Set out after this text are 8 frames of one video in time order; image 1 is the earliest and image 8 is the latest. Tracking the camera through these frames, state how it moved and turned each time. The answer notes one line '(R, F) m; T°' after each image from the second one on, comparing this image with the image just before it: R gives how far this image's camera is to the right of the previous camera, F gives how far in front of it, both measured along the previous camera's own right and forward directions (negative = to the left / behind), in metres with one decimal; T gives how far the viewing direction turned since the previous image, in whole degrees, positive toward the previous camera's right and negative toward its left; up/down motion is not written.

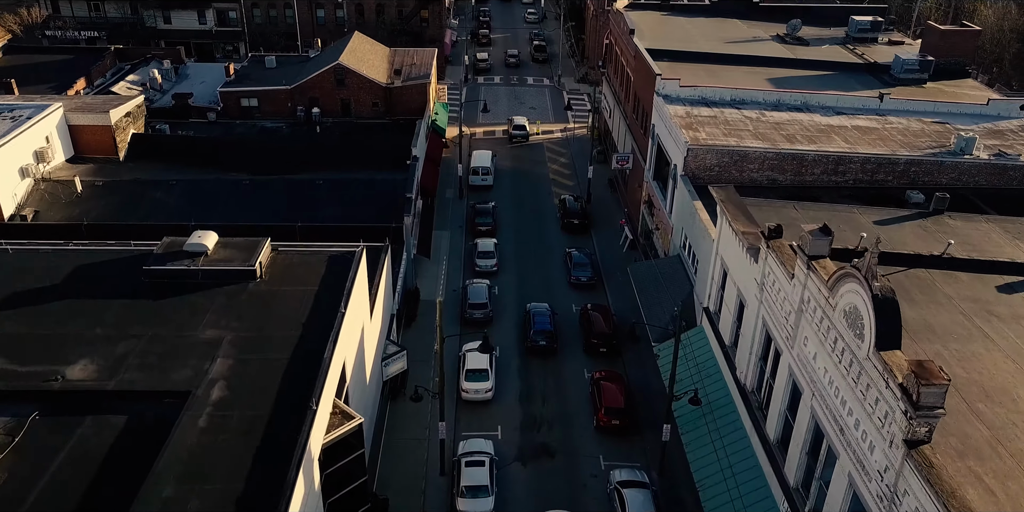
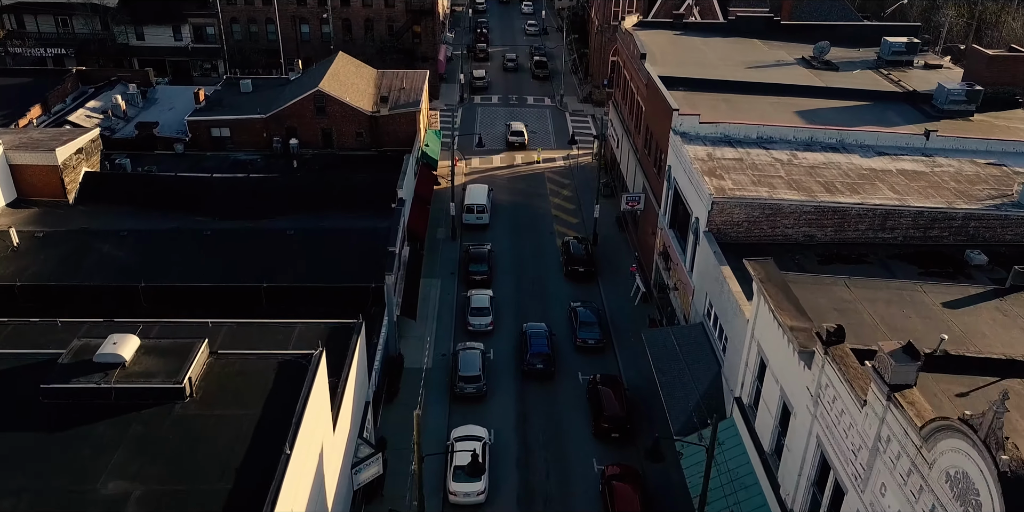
(+0.2, +6.7) m; 0°
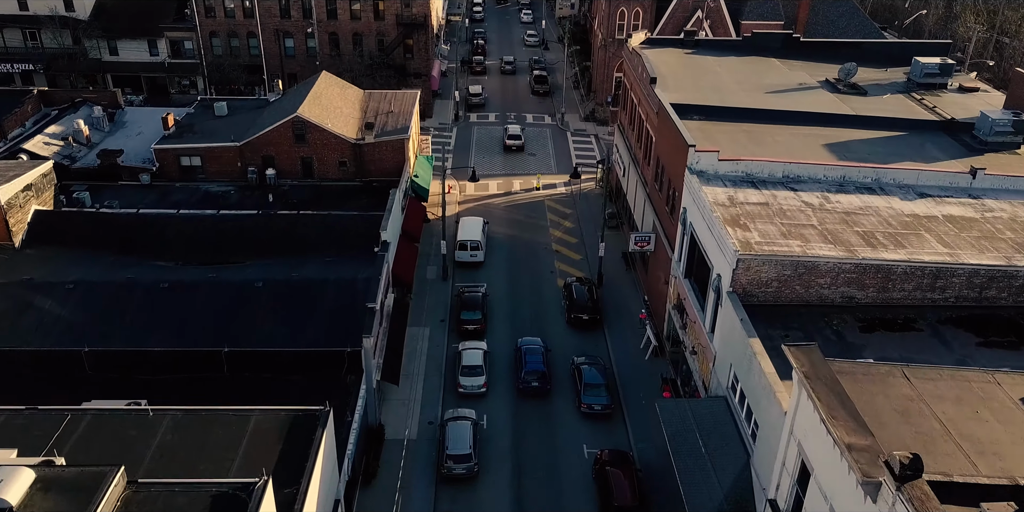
(+0.2, +5.5) m; 0°
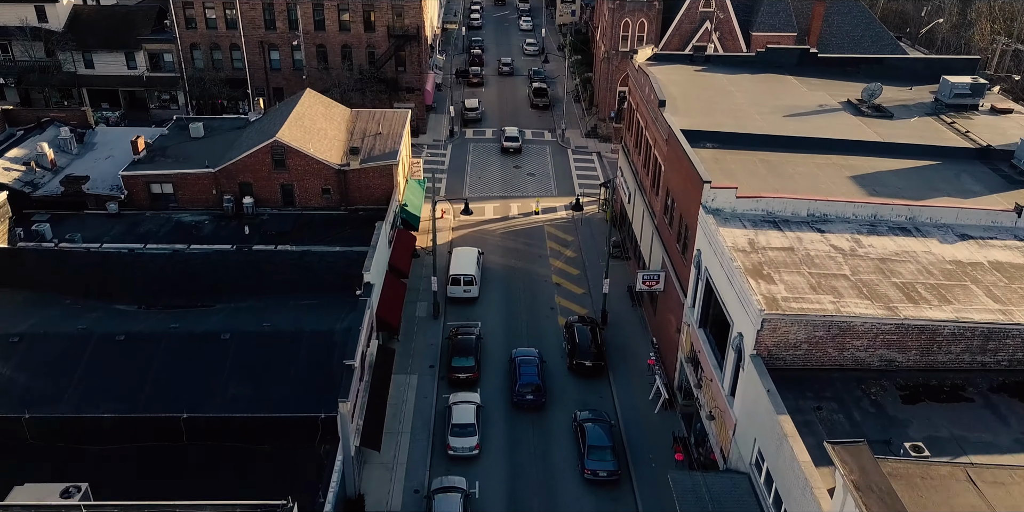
(+0.2, +4.4) m; 0°
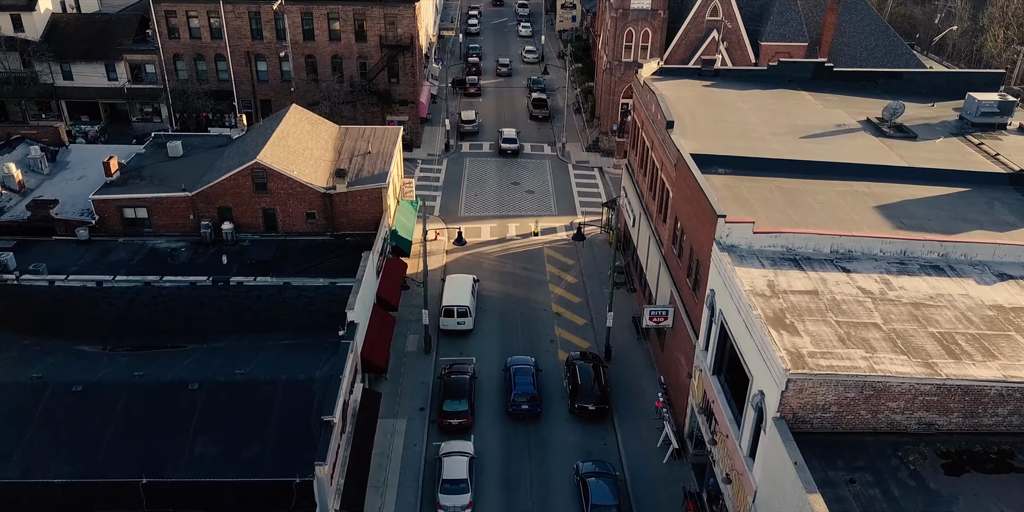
(+0.2, +3.5) m; 0°
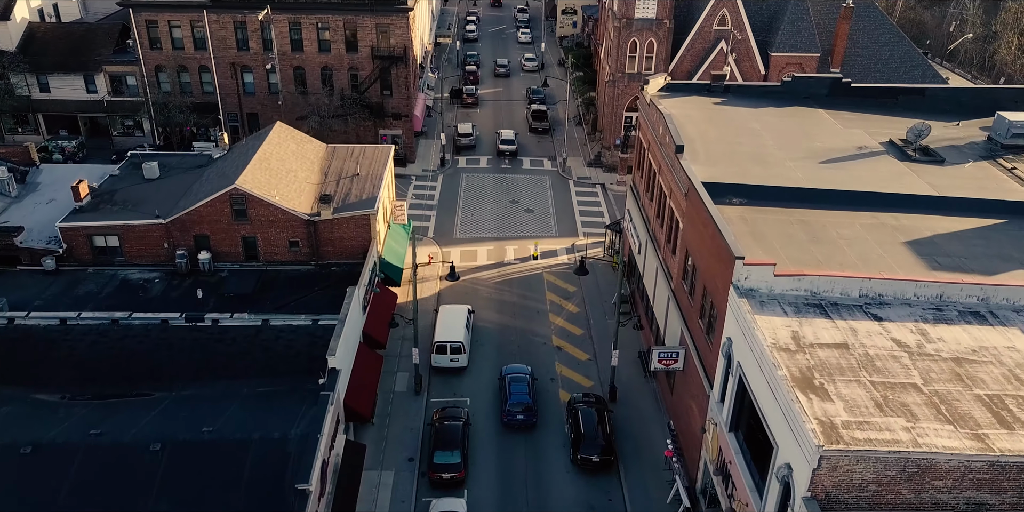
(+0.1, +3.5) m; 0°
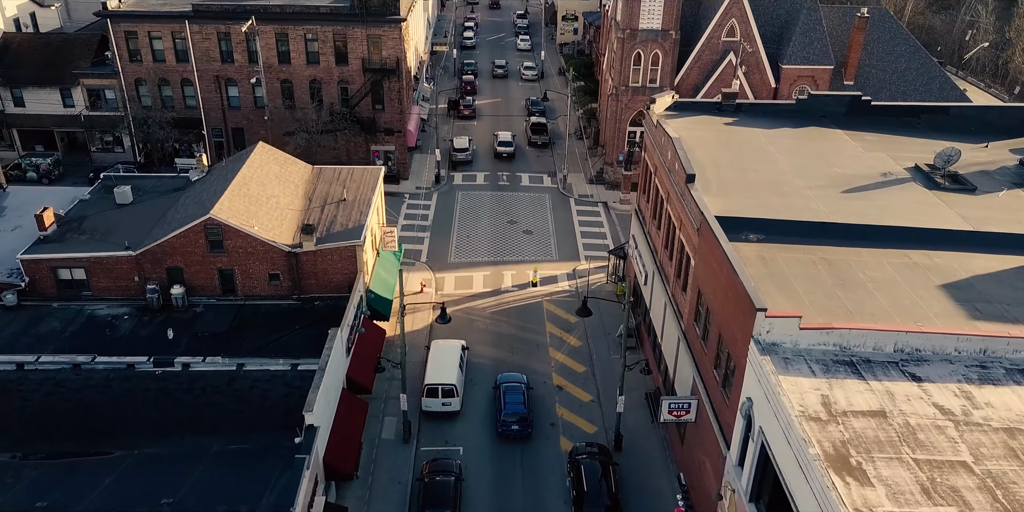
(+0.1, +3.5) m; 0°
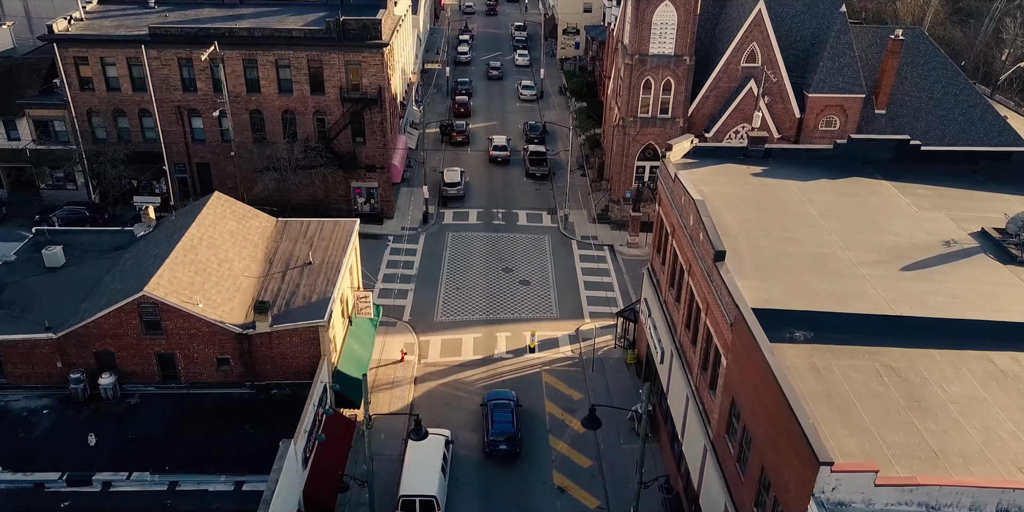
(+0.3, +7.1) m; 0°
